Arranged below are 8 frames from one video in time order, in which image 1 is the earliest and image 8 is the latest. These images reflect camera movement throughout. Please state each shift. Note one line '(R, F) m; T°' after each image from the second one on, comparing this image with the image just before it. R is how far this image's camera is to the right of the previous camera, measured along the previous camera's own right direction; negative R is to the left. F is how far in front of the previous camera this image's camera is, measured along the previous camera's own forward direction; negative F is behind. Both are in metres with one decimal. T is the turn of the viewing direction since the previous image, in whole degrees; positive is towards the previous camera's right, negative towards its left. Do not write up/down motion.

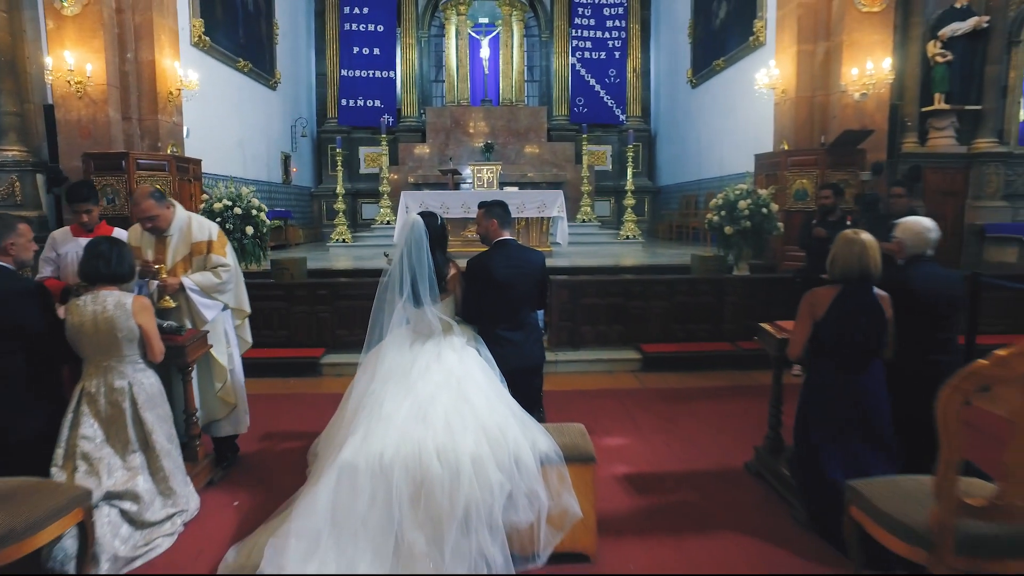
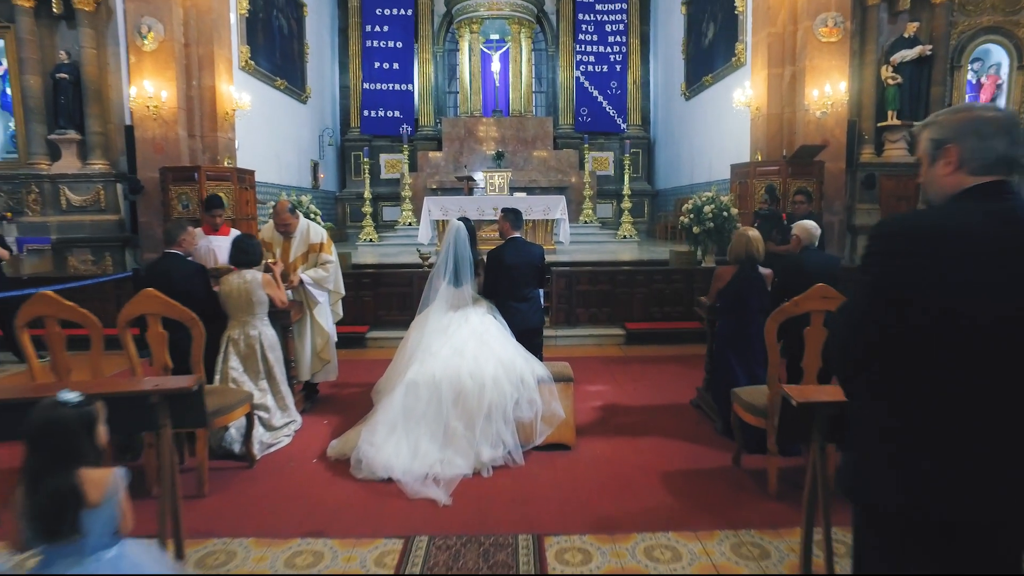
(0.0, -1.4) m; -1°
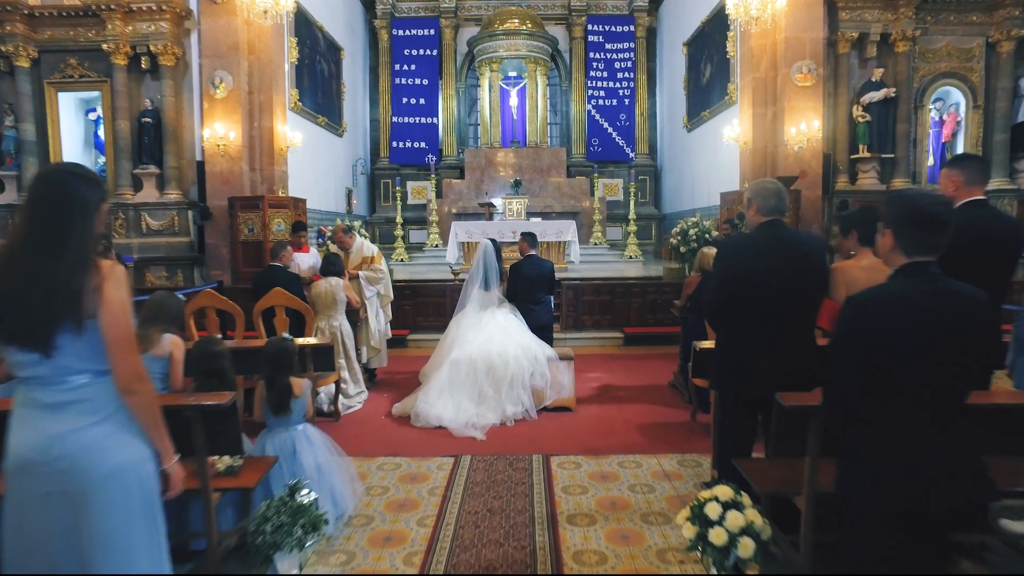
(0.0, -1.4) m; -1°
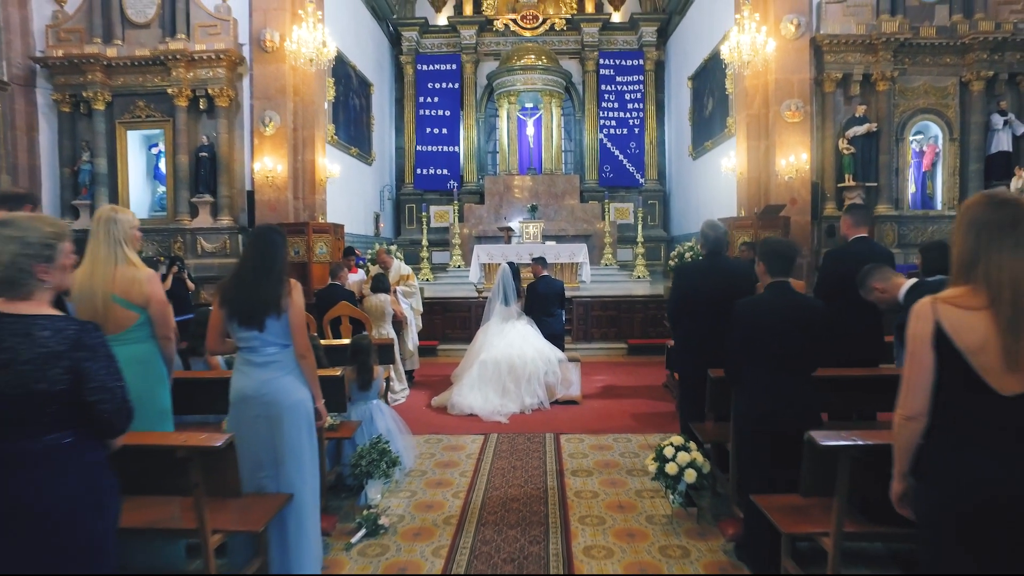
(0.0, -1.2) m; -1°
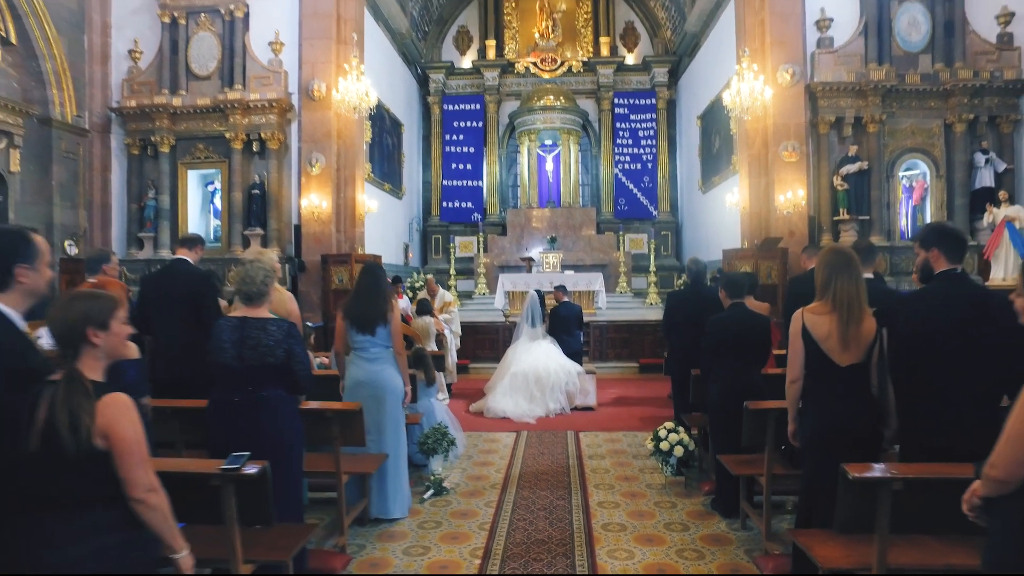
(-0.1, -1.2) m; -1°
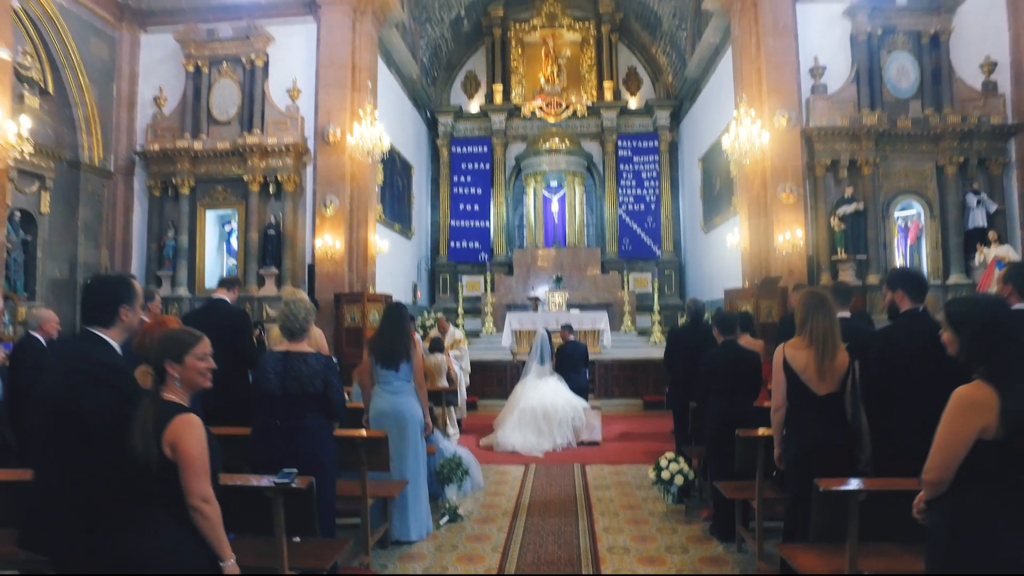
(0.0, -0.4) m; 0°
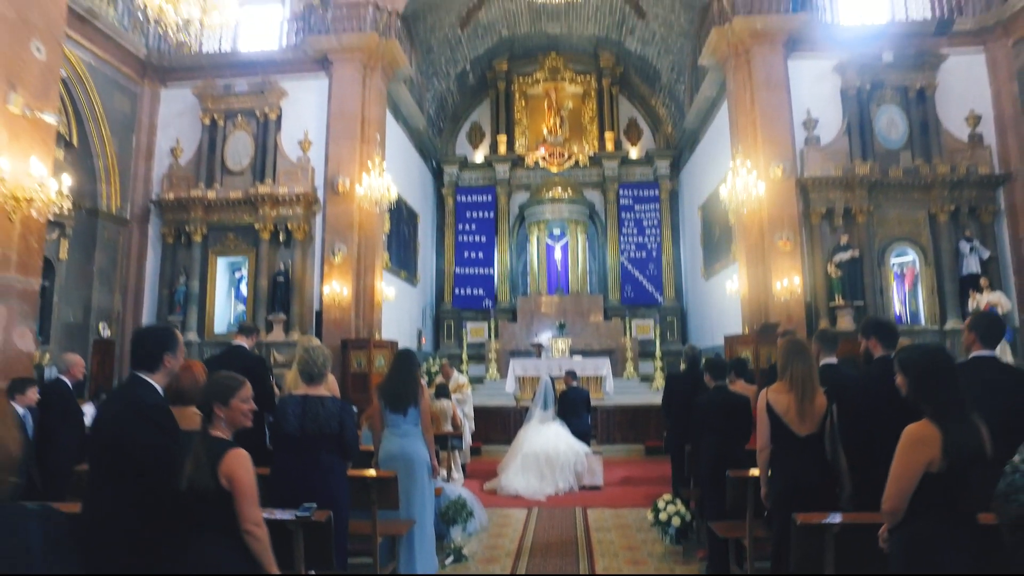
(0.0, -0.3) m; 0°
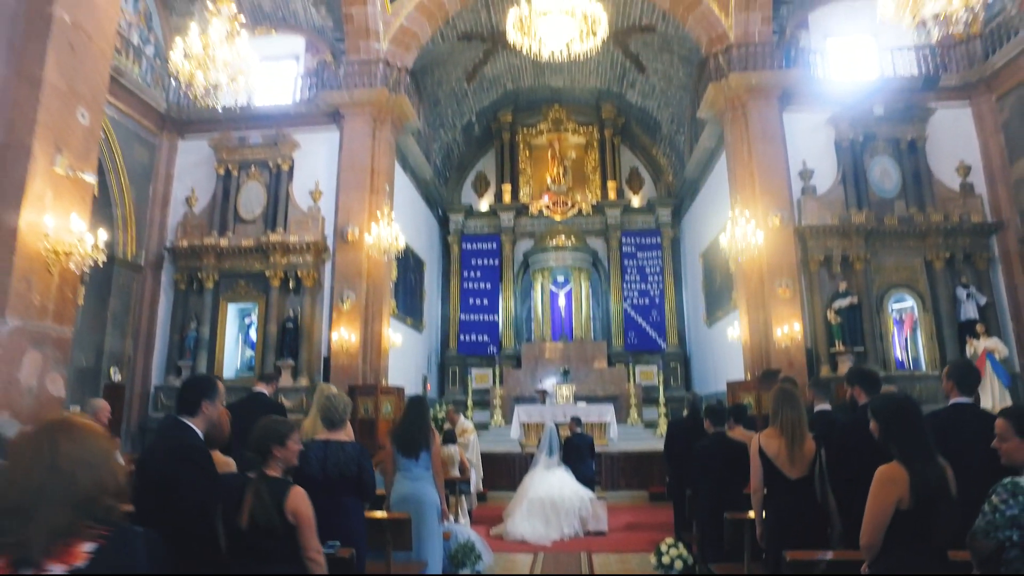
(0.0, -0.3) m; 0°
